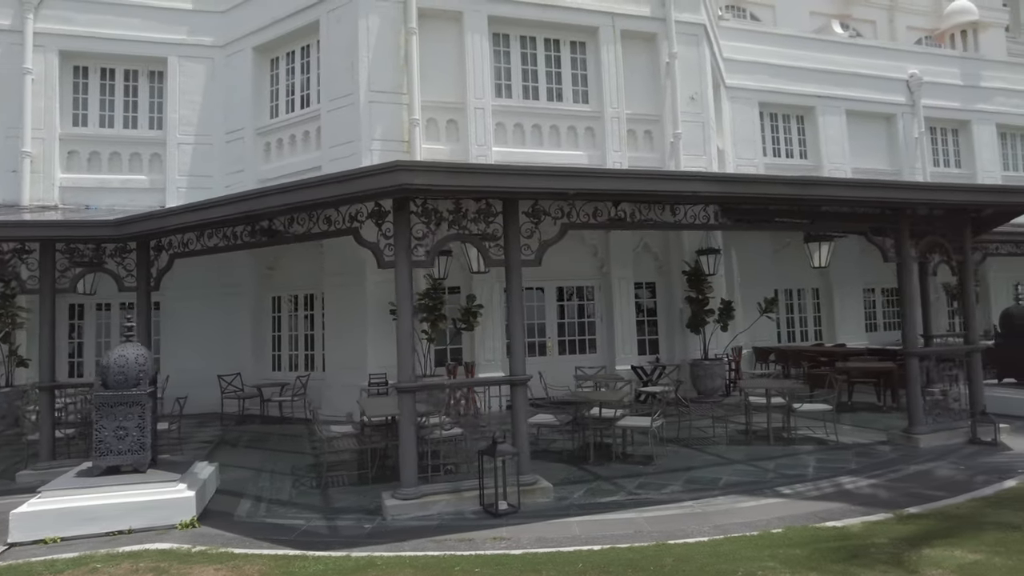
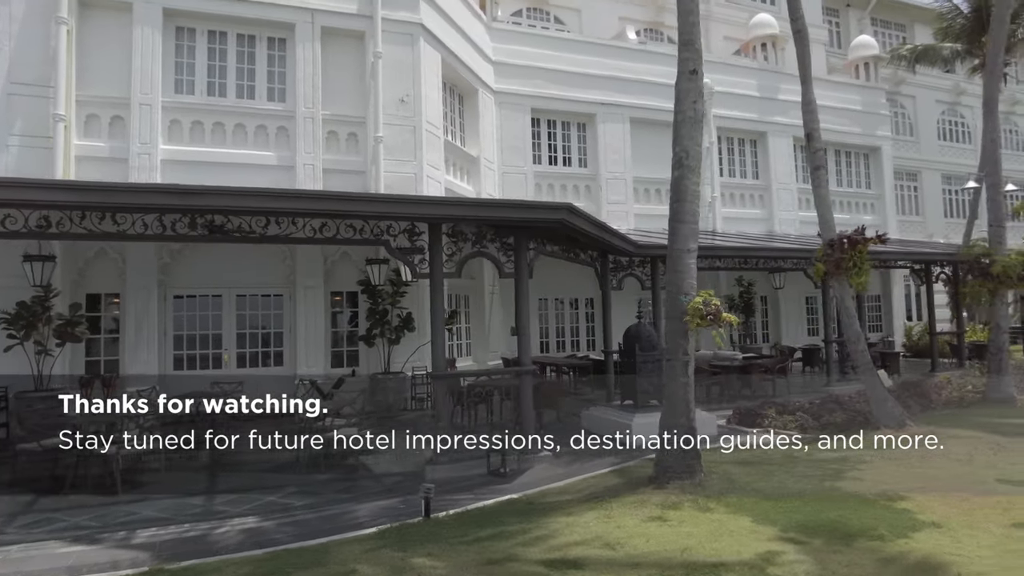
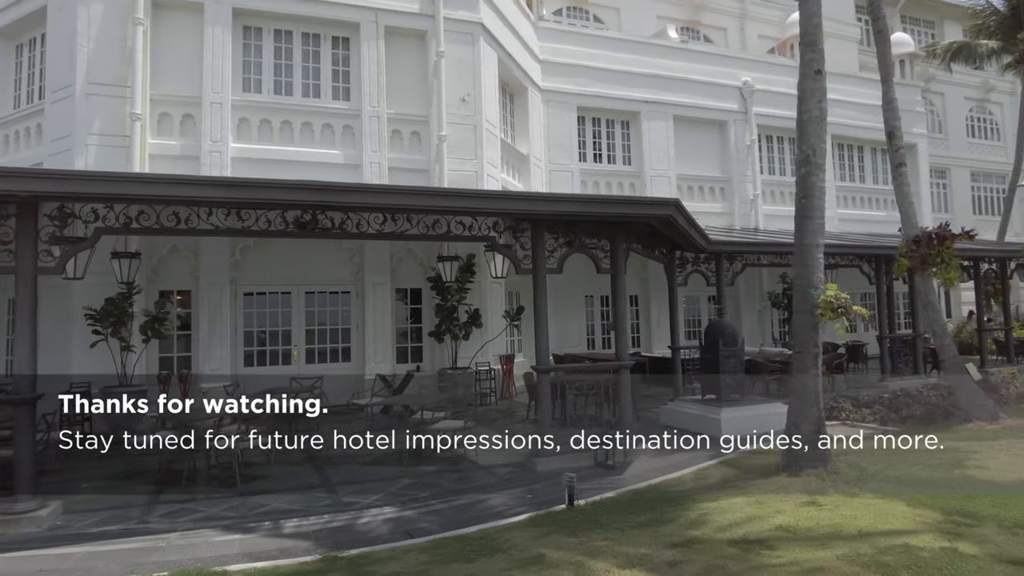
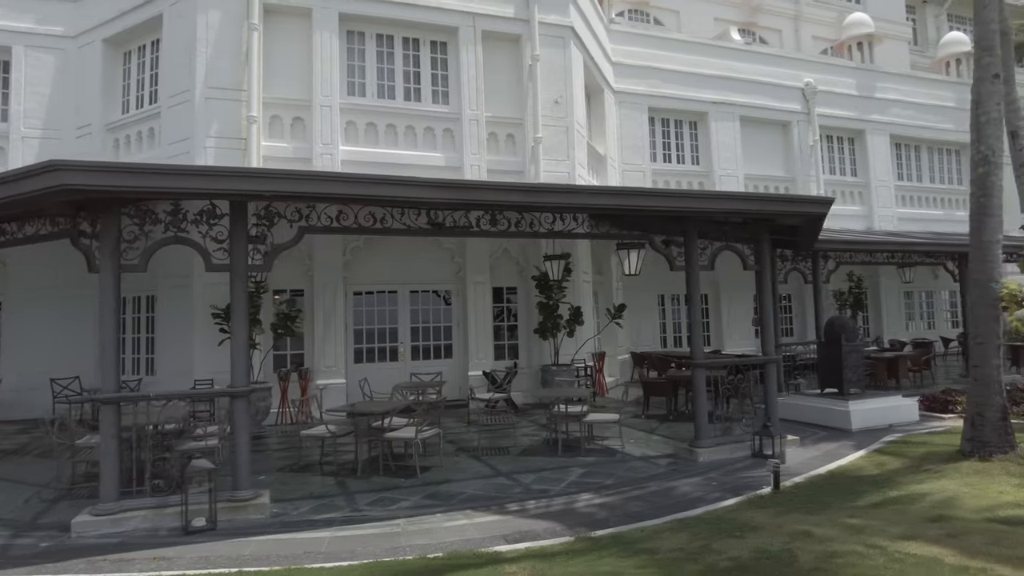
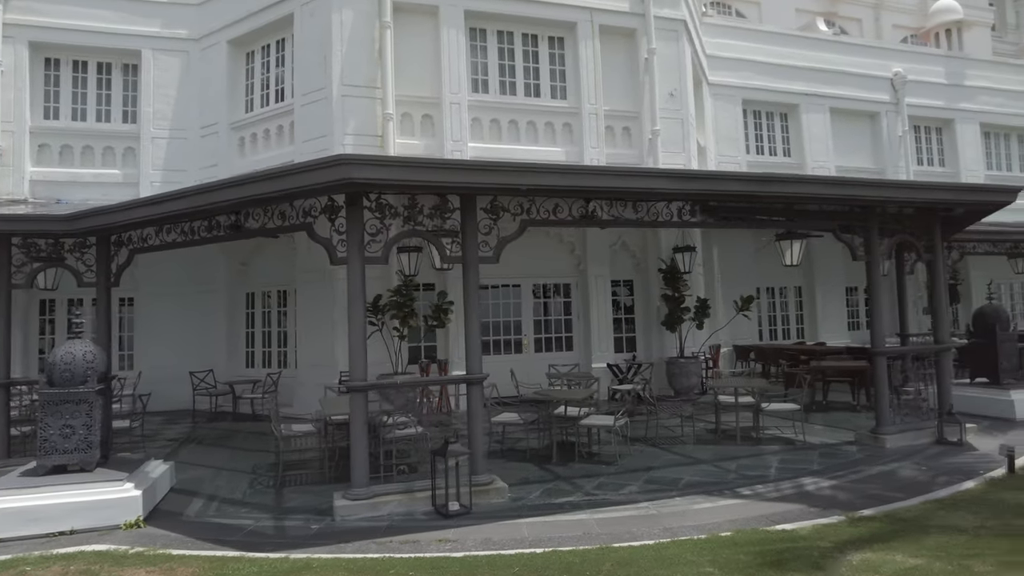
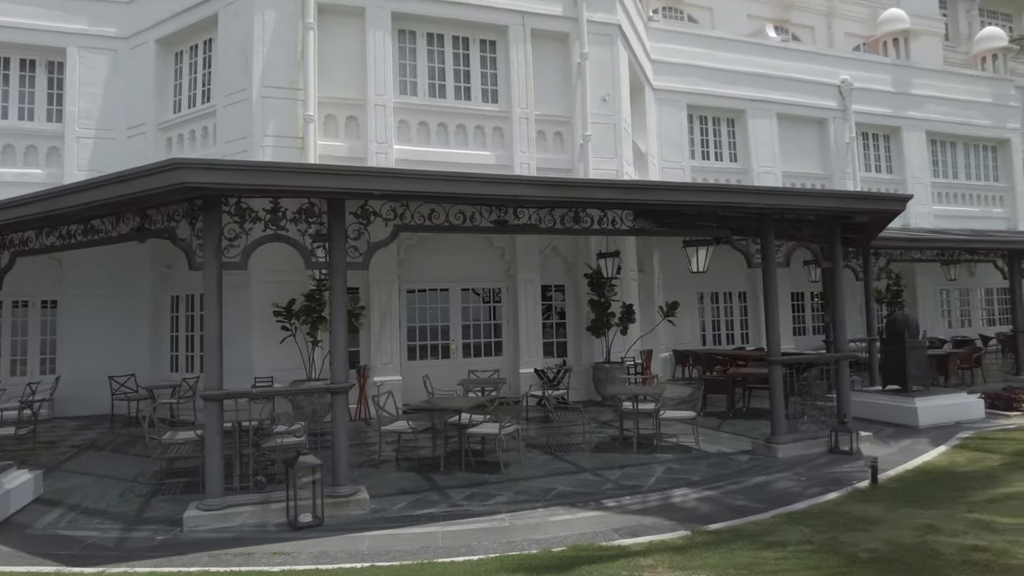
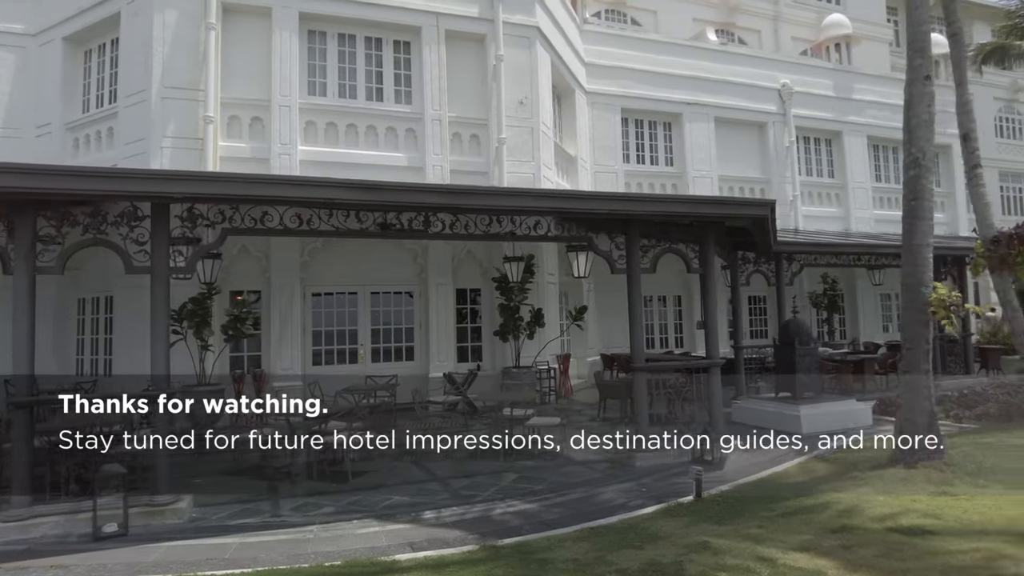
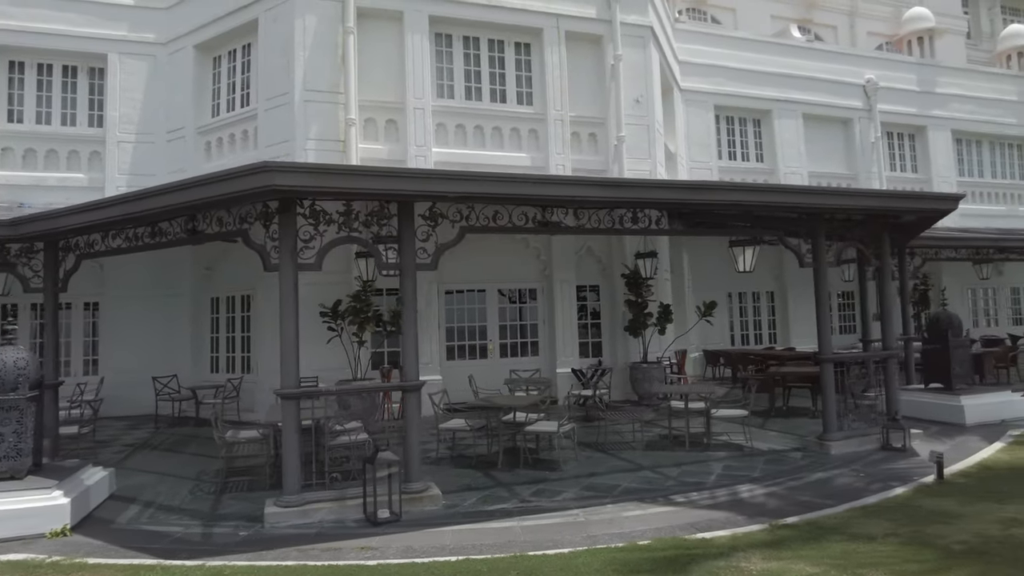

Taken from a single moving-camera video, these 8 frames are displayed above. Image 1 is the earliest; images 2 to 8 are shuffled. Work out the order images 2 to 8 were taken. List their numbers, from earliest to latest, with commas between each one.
5, 8, 6, 4, 7, 3, 2
